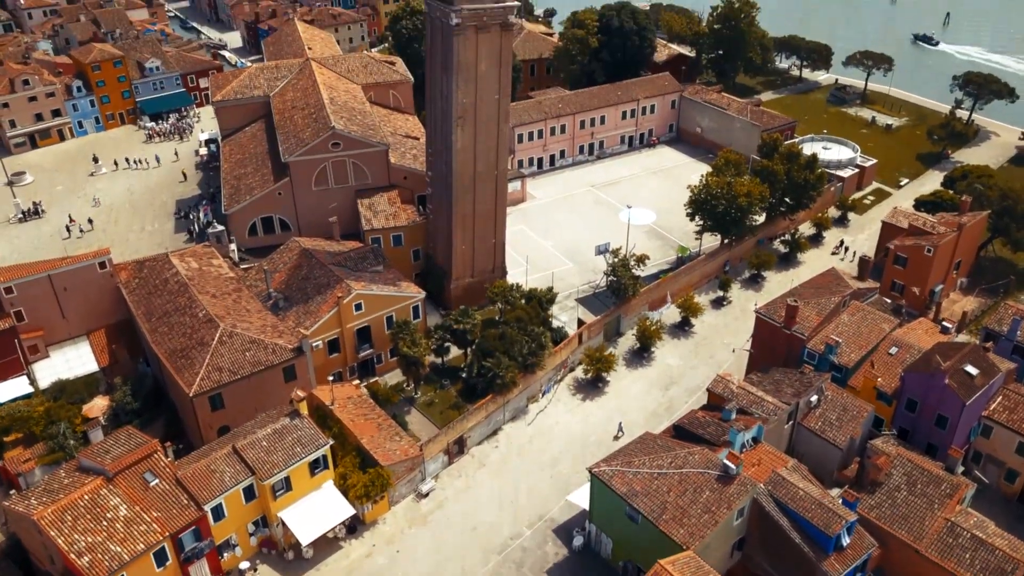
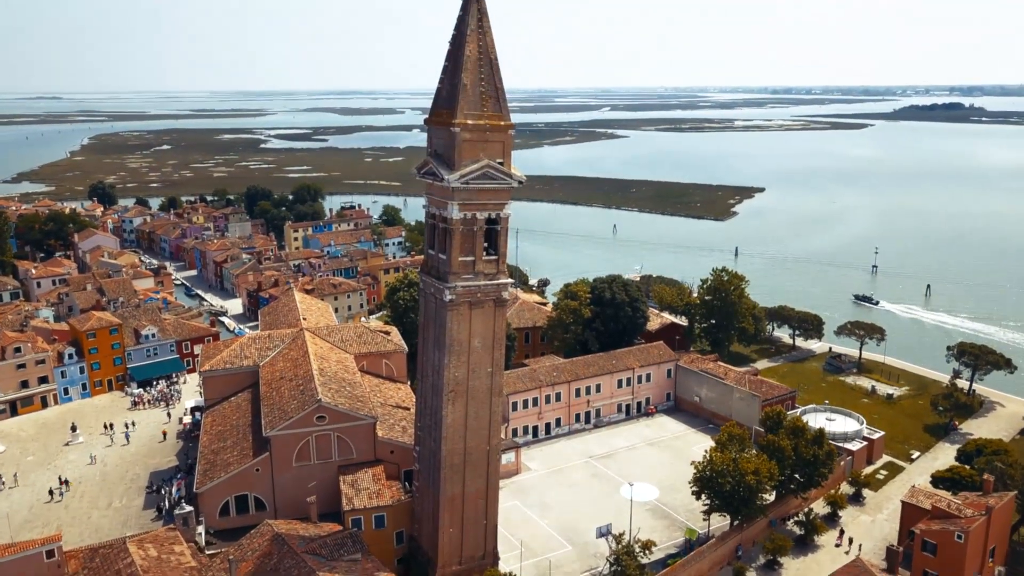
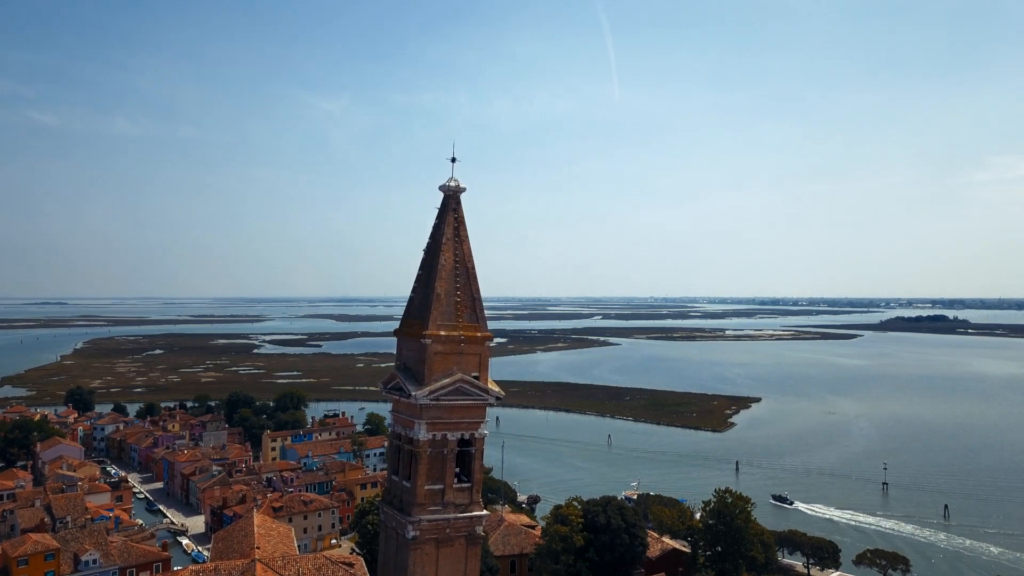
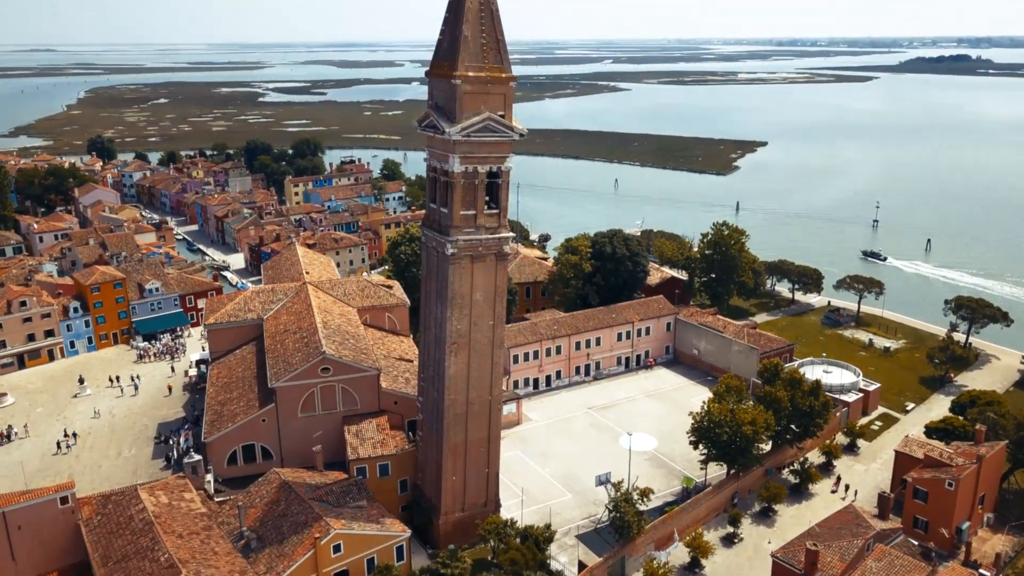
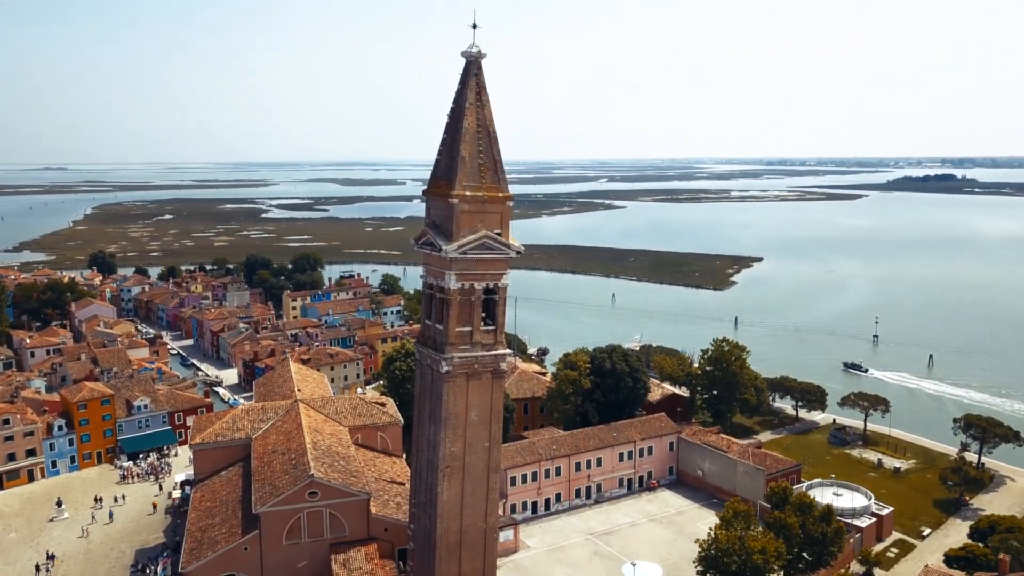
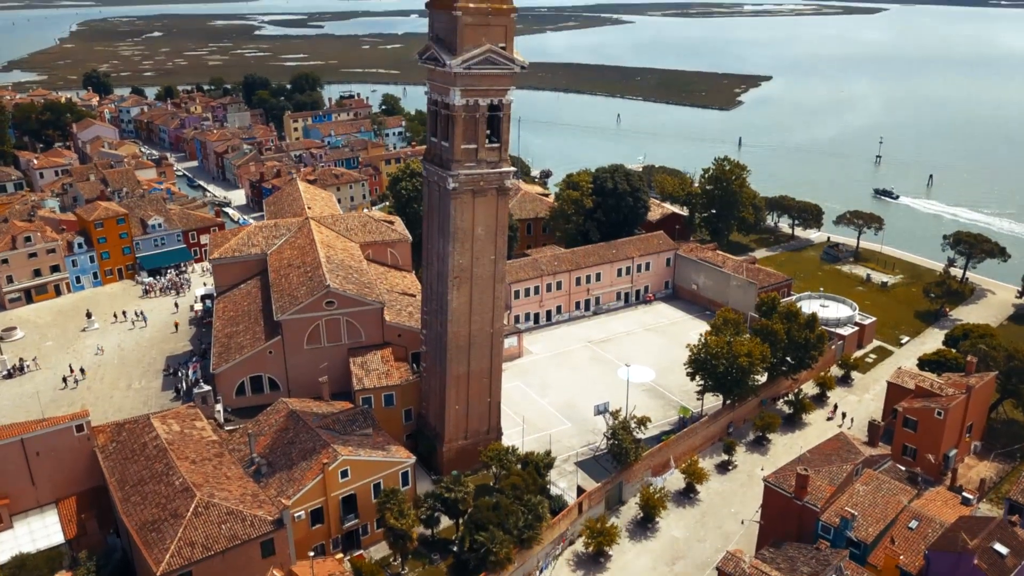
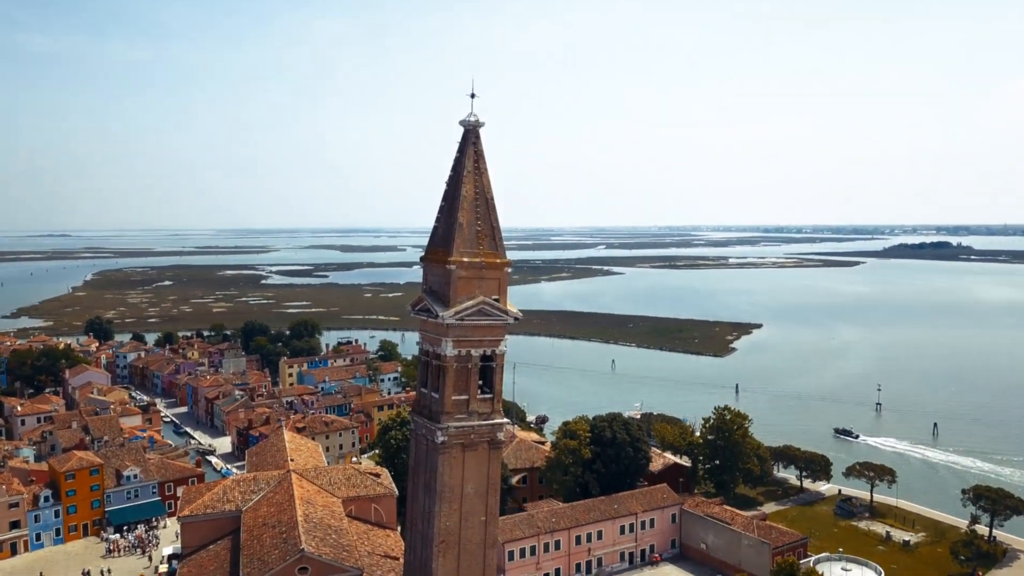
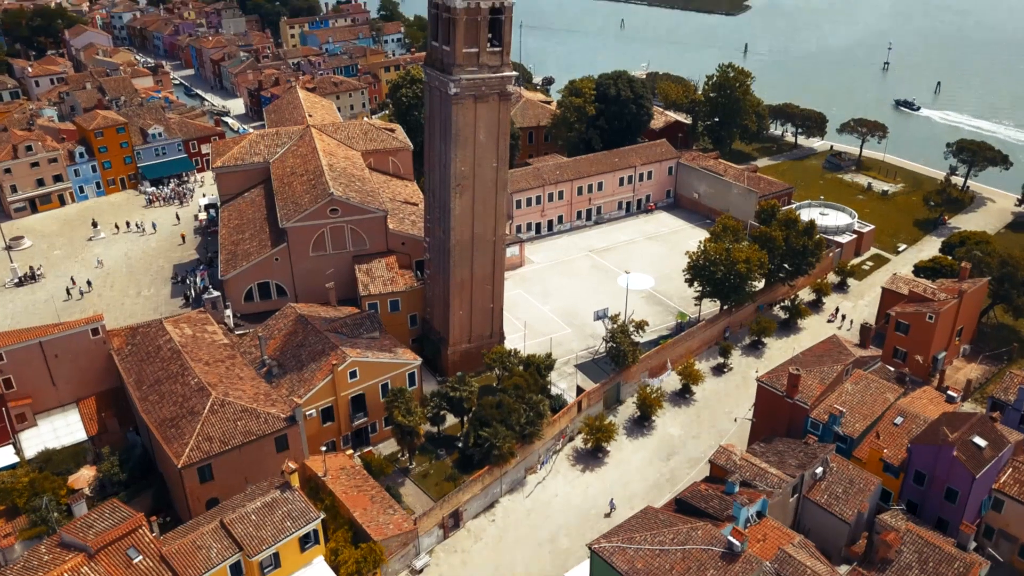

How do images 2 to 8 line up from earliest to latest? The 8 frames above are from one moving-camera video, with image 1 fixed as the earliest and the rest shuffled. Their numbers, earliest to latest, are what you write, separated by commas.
8, 6, 4, 2, 5, 7, 3
